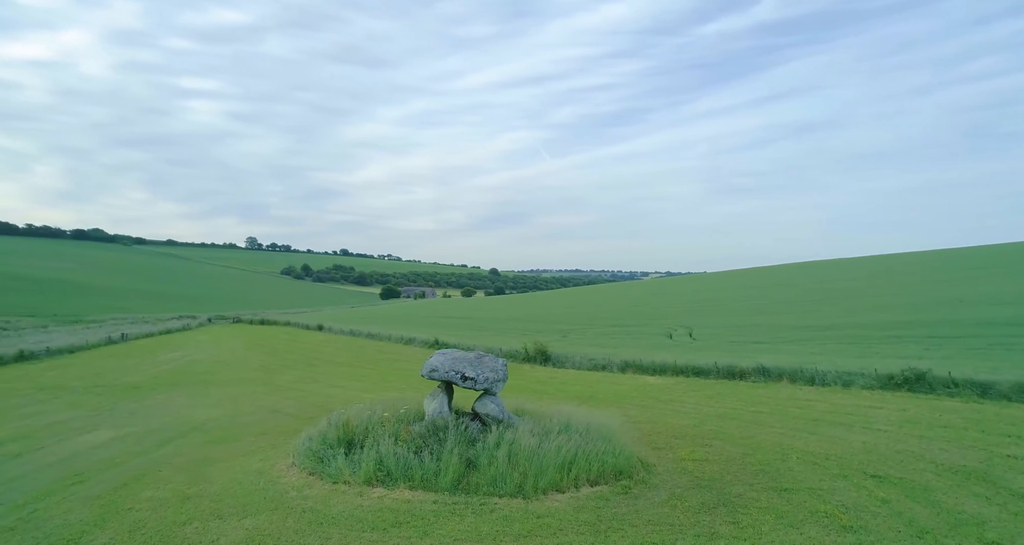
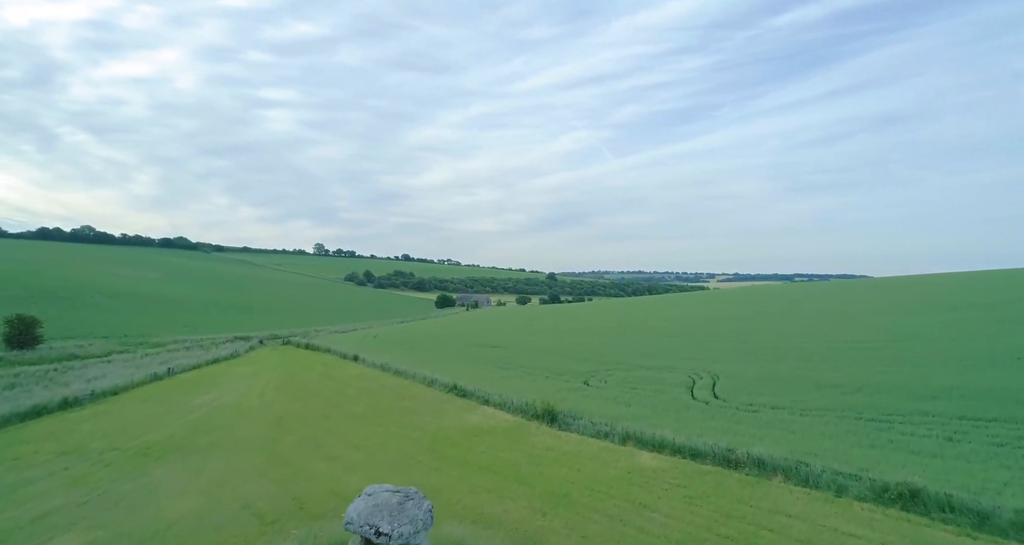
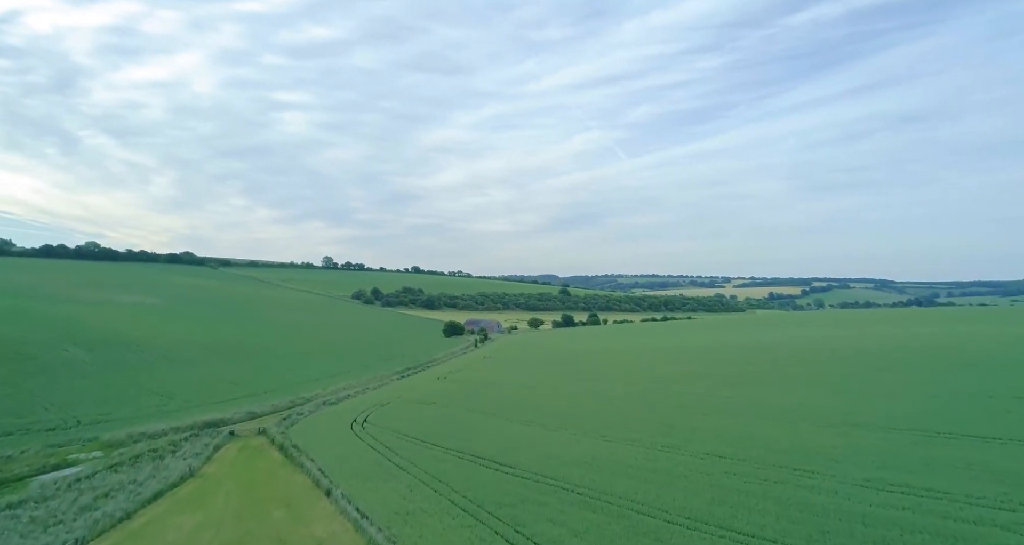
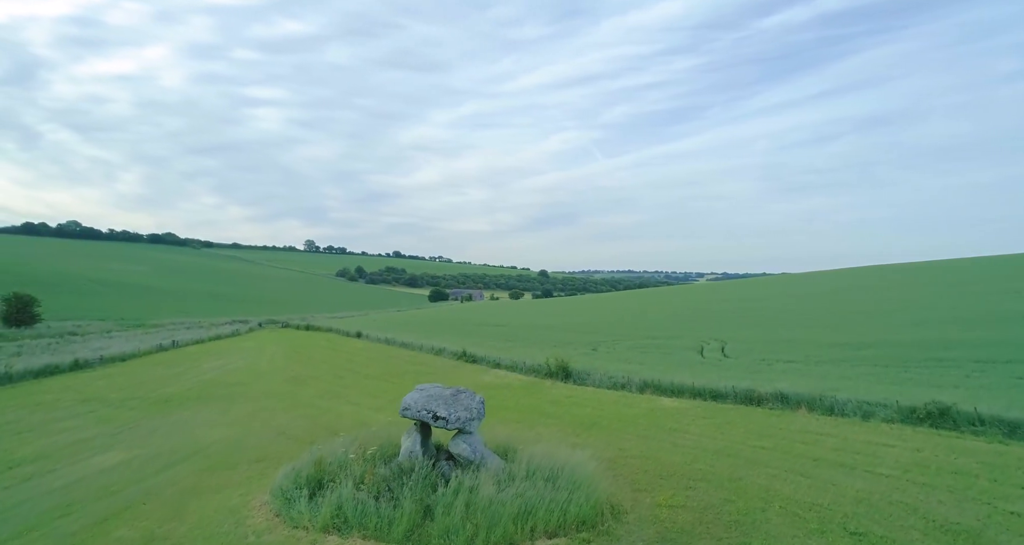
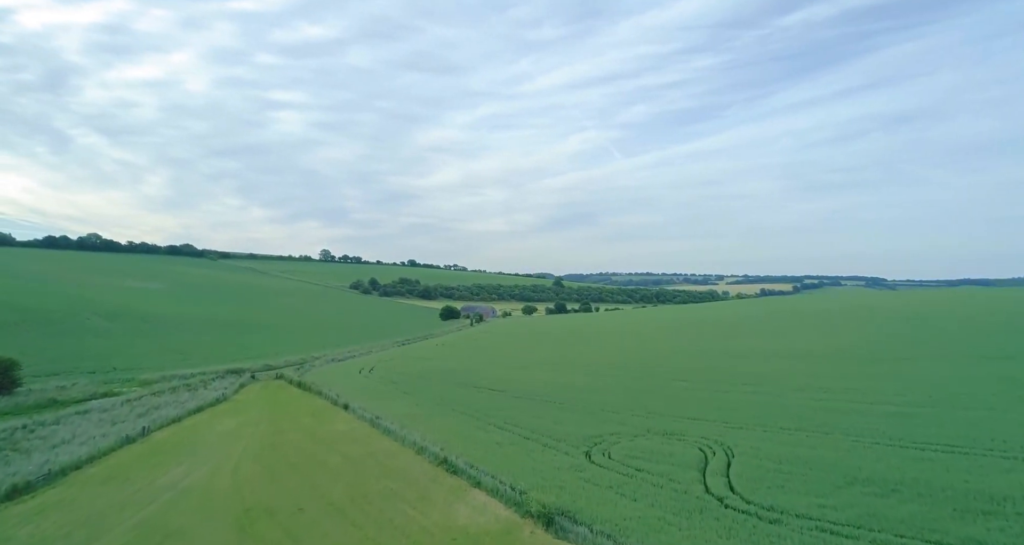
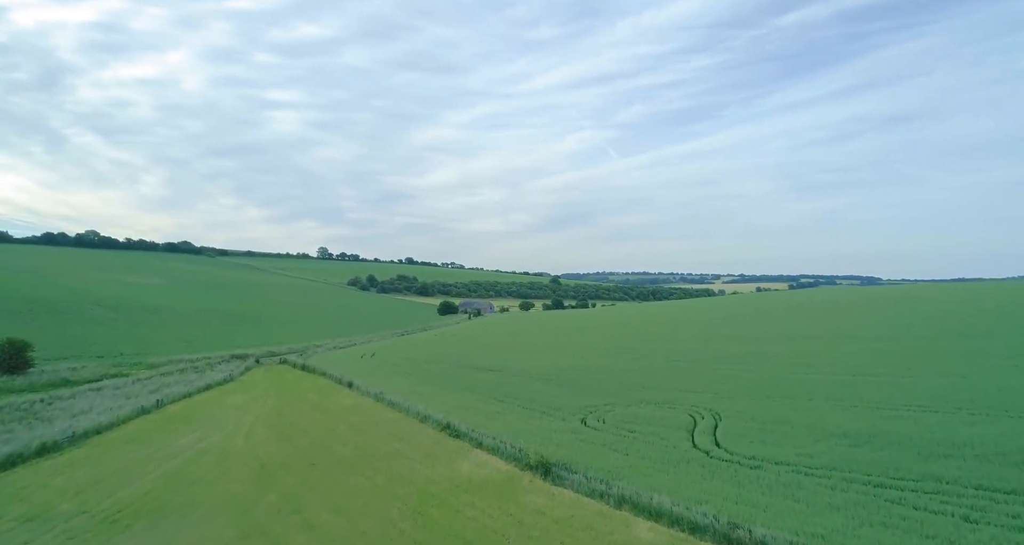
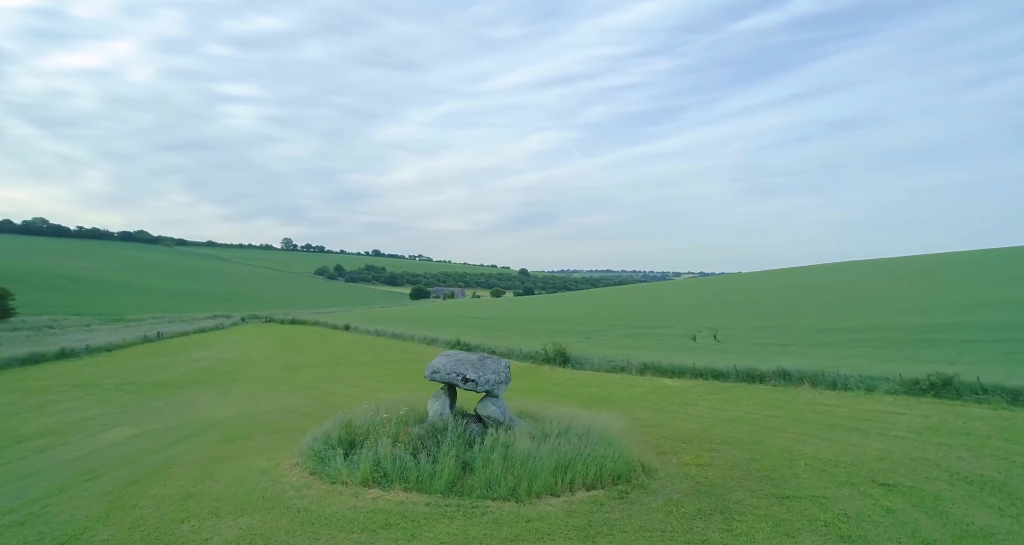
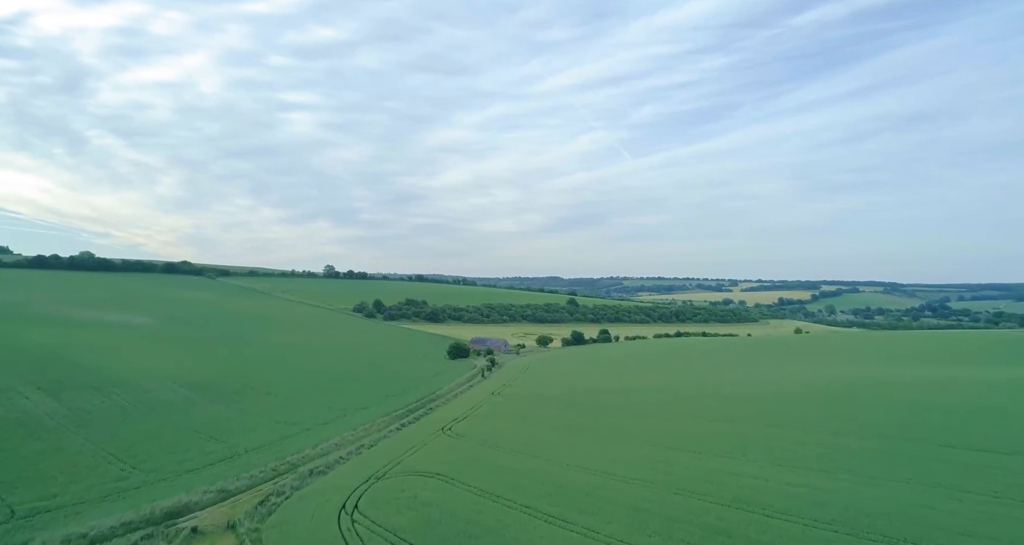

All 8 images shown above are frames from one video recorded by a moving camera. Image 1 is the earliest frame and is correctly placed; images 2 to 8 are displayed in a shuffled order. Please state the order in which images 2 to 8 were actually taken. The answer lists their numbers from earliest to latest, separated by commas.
7, 4, 2, 6, 5, 3, 8
